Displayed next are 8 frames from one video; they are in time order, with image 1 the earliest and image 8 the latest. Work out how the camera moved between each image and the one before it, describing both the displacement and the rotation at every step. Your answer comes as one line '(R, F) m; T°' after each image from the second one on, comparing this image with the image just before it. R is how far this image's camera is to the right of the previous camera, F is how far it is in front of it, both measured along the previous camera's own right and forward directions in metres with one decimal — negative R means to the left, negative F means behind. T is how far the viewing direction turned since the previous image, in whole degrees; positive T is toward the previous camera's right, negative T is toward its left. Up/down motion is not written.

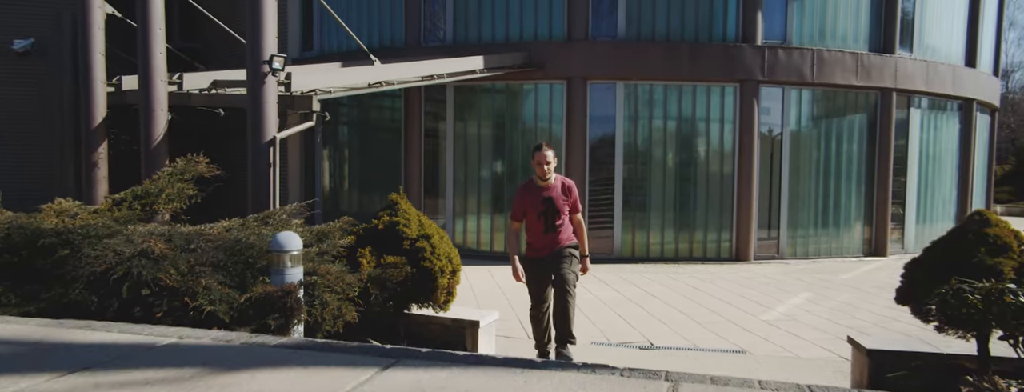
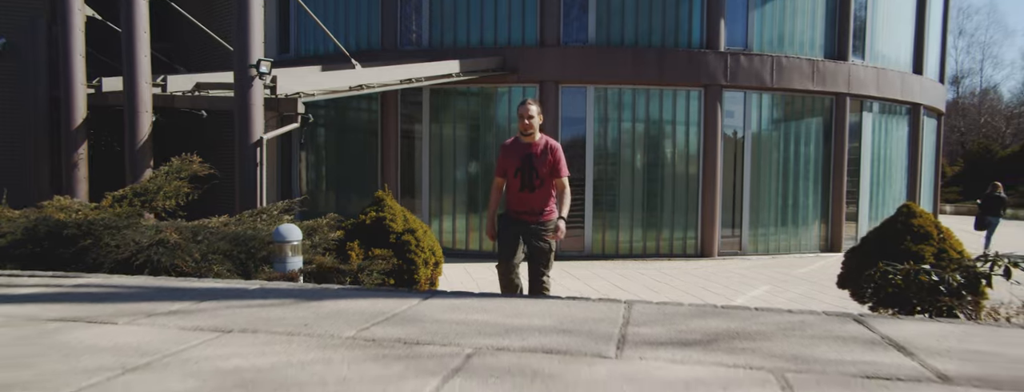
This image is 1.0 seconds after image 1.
(-0.1, -0.3) m; +3°
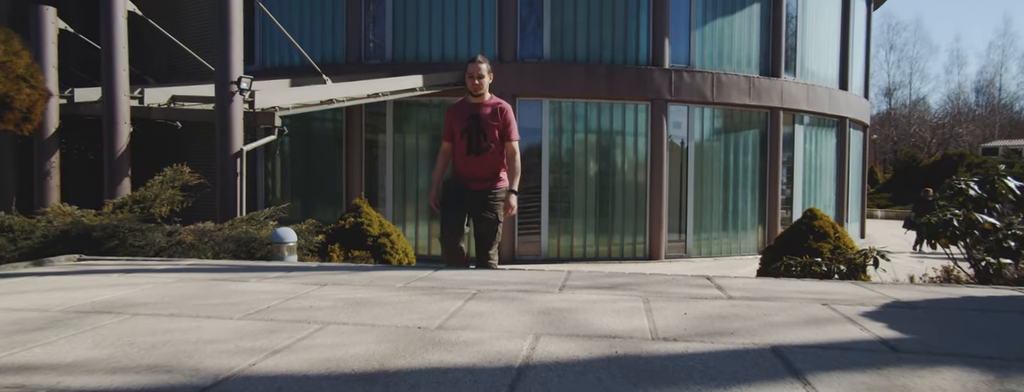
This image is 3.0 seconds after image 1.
(-0.1, -0.6) m; +4°
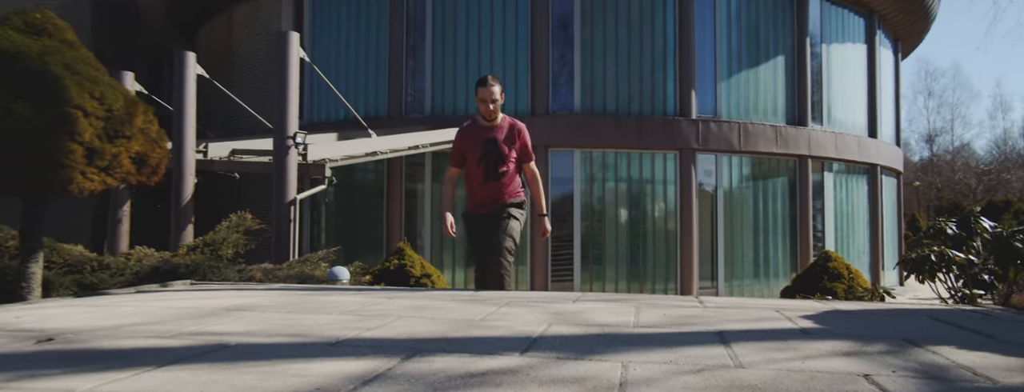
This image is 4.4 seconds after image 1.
(0.0, -0.4) m; -3°
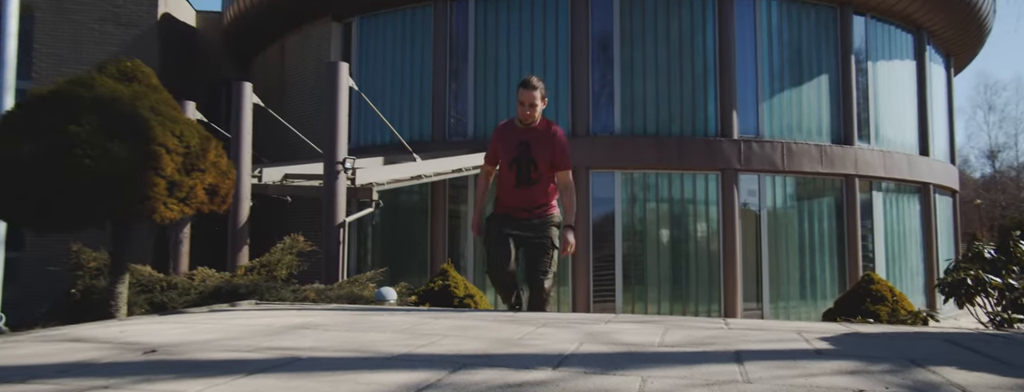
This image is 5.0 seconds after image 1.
(0.0, -0.2) m; -4°
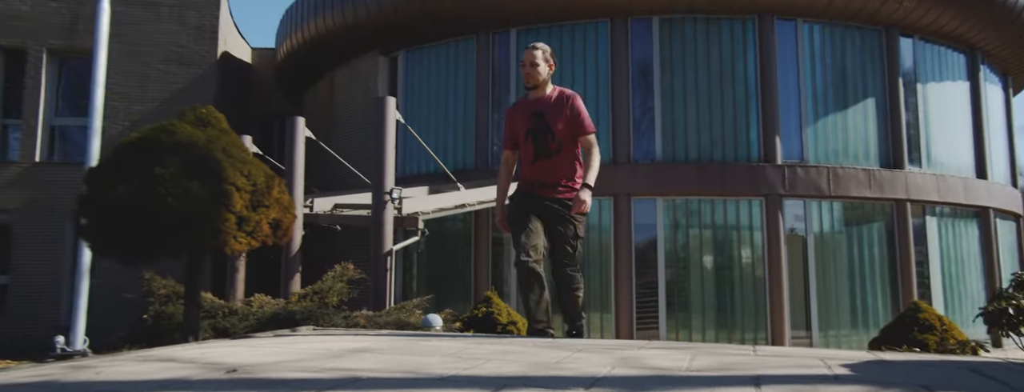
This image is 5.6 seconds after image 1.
(0.0, -0.2) m; -4°
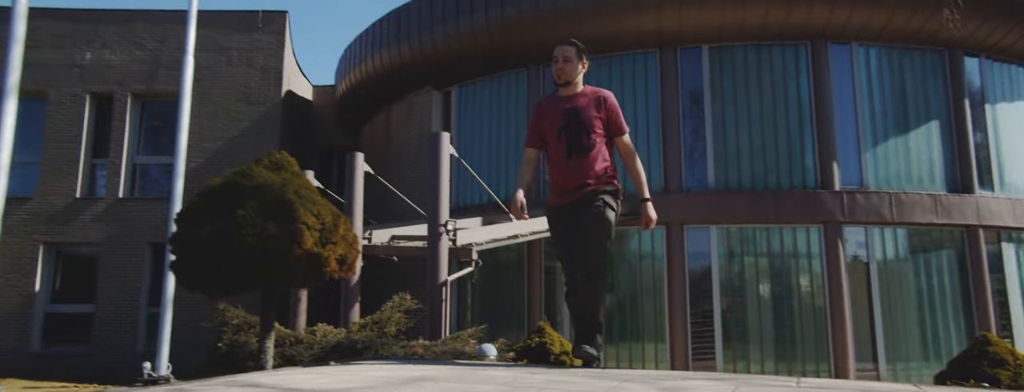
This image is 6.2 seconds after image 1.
(0.0, -0.2) m; -4°
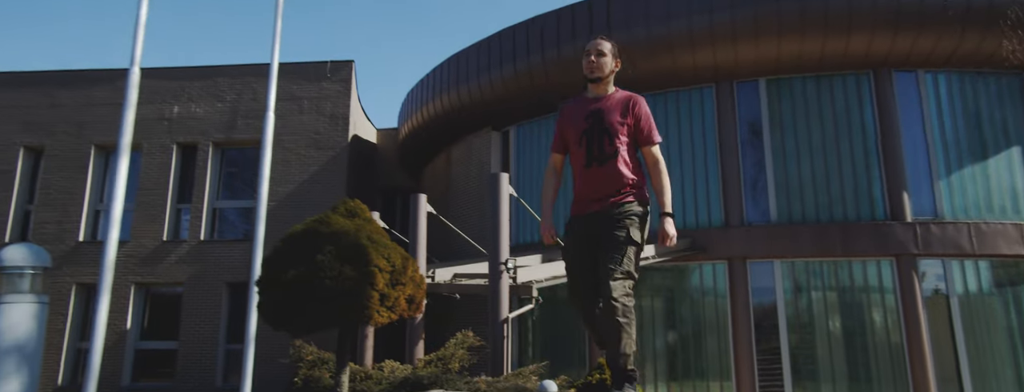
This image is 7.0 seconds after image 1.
(0.0, -0.2) m; -5°
